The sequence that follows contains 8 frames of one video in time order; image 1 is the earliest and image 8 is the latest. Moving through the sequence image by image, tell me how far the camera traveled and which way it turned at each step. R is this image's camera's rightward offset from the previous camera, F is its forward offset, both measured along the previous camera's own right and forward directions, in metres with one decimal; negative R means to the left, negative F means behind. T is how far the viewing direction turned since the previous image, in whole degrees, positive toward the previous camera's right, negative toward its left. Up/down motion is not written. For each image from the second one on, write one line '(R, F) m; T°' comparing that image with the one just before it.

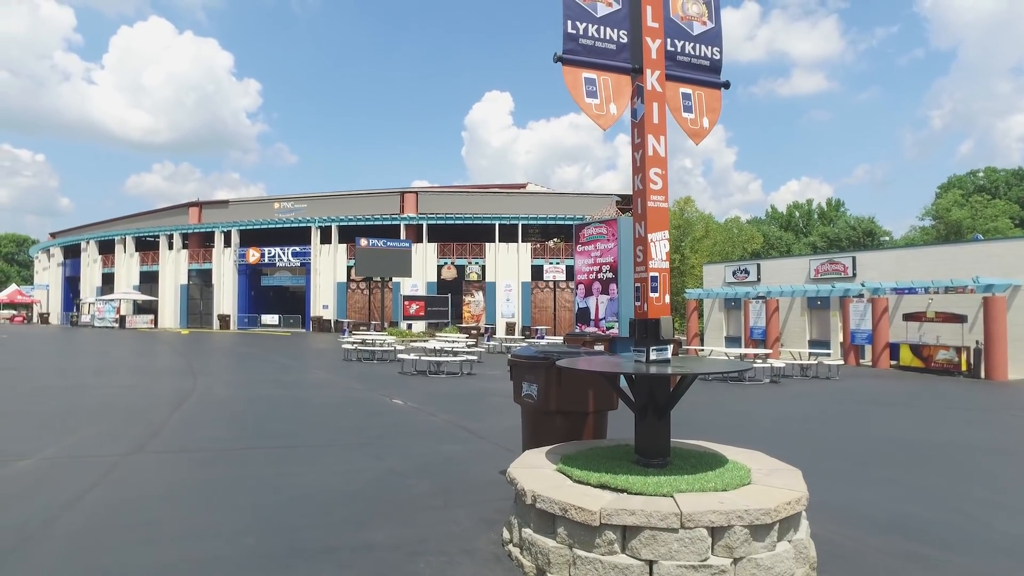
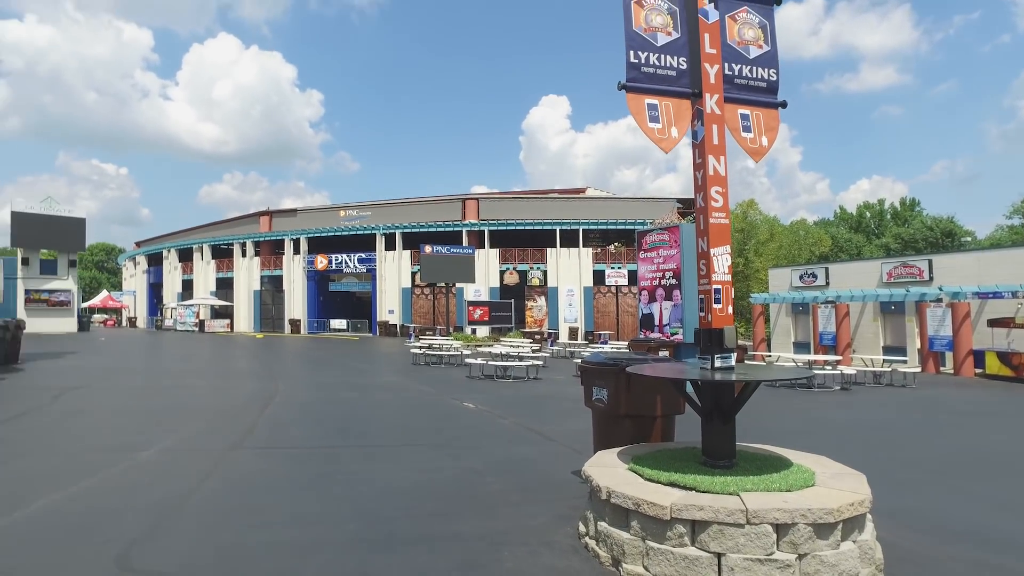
(-0.2, -0.8) m; -6°
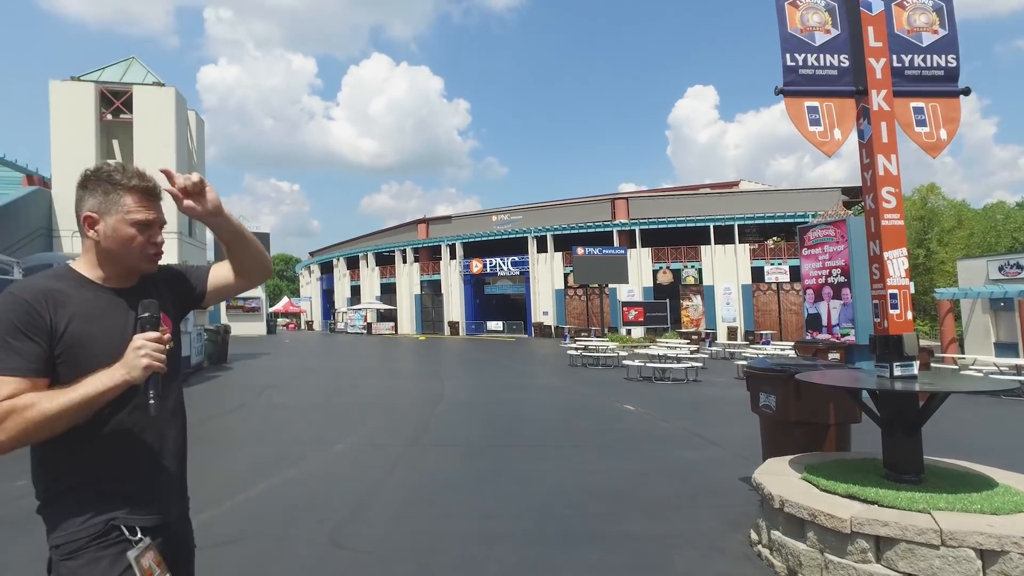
(-0.1, -0.6) m; -15°
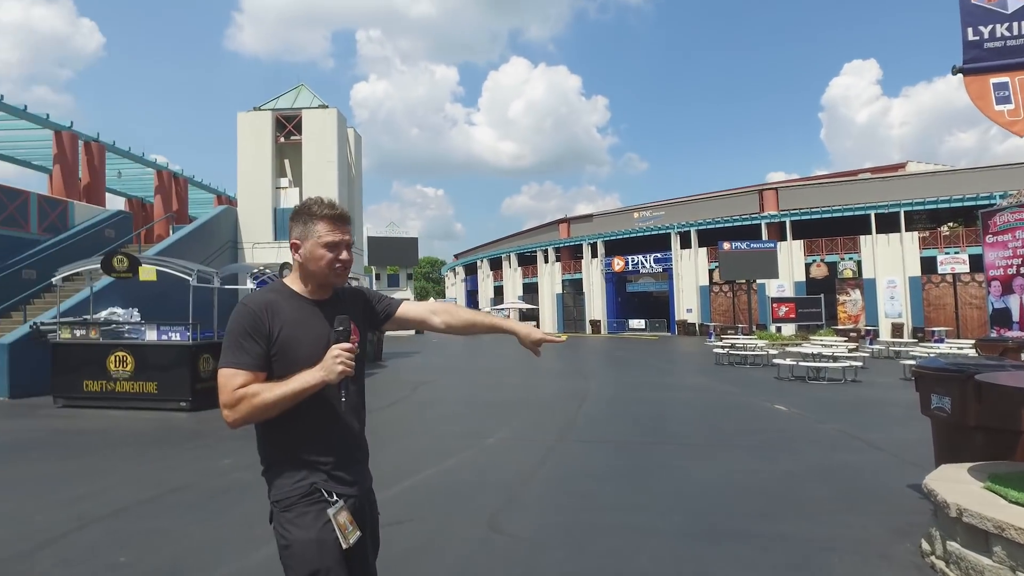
(0.0, -0.4) m; -13°
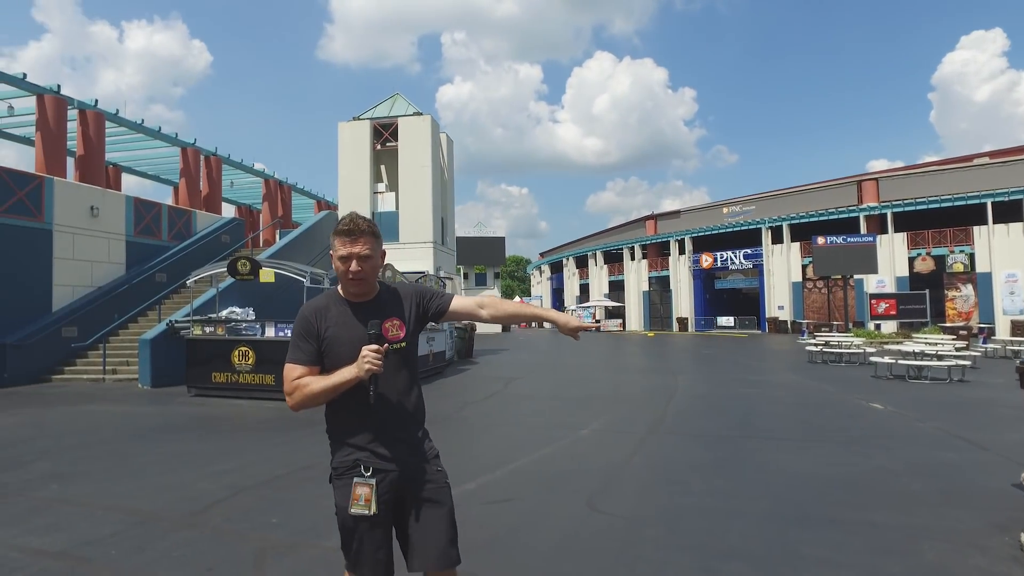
(0.0, -0.2) m; -8°
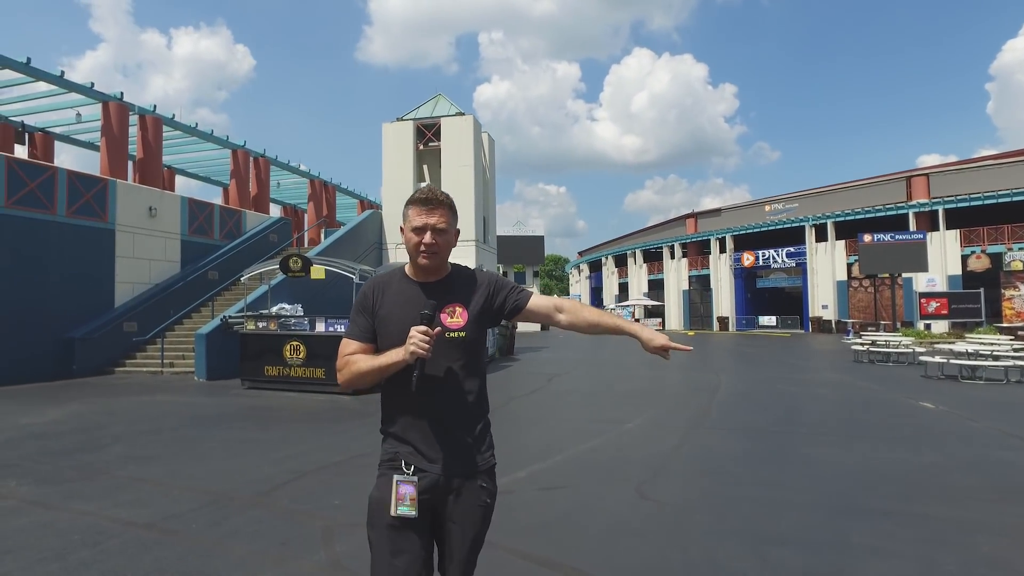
(-0.1, -0.1) m; -3°
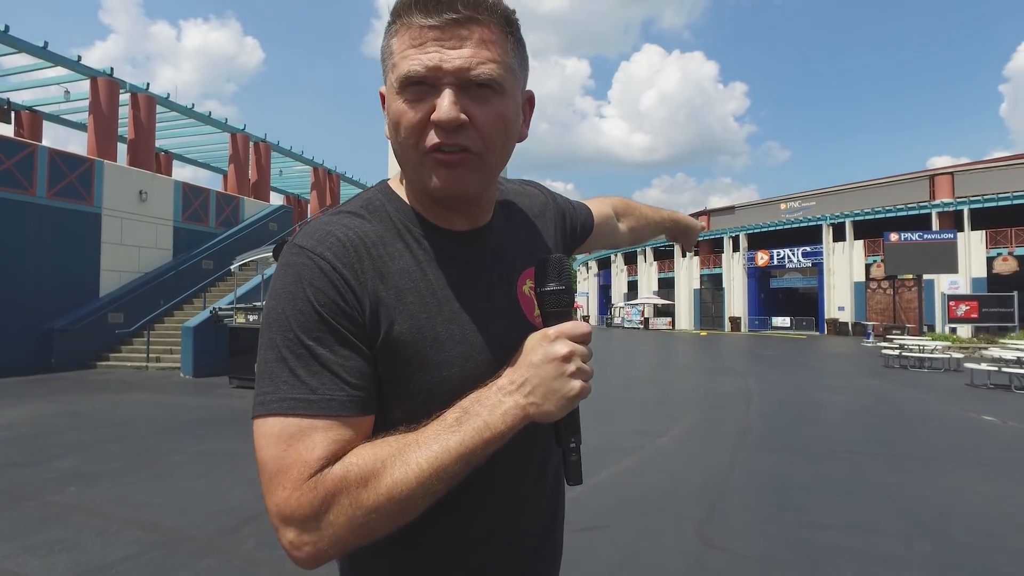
(-0.1, +0.5) m; 0°
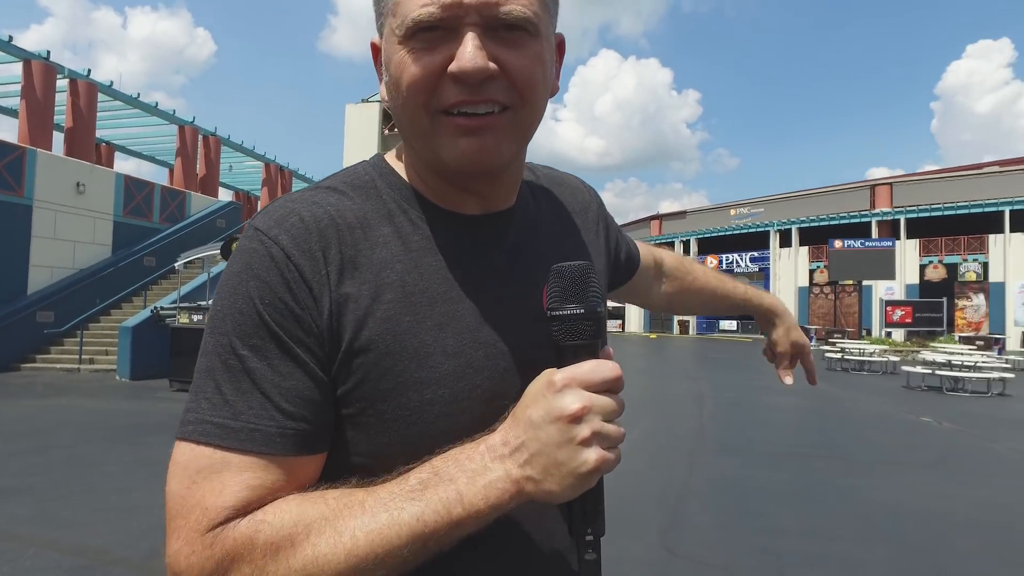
(0.0, 0.0) m; +4°
